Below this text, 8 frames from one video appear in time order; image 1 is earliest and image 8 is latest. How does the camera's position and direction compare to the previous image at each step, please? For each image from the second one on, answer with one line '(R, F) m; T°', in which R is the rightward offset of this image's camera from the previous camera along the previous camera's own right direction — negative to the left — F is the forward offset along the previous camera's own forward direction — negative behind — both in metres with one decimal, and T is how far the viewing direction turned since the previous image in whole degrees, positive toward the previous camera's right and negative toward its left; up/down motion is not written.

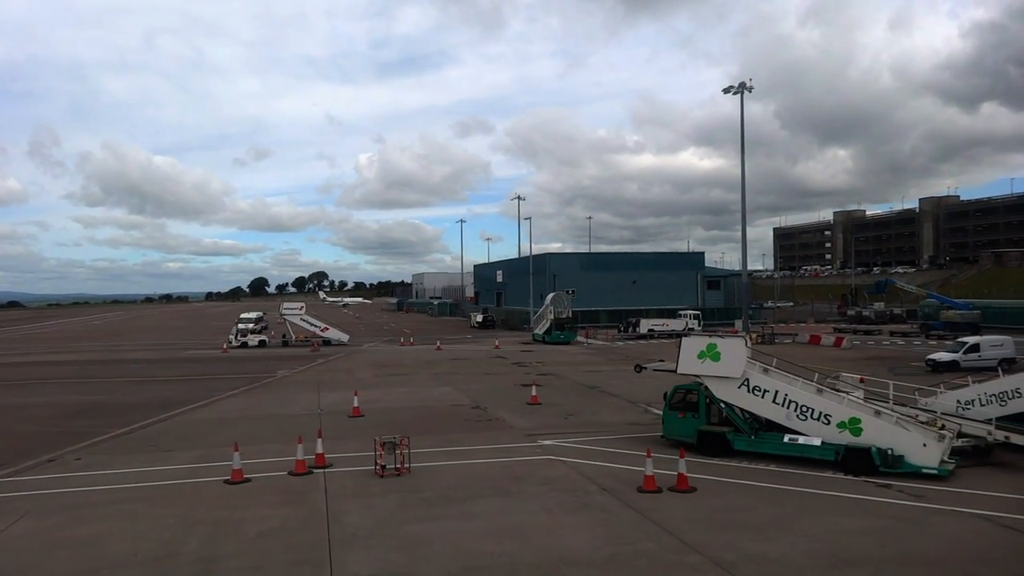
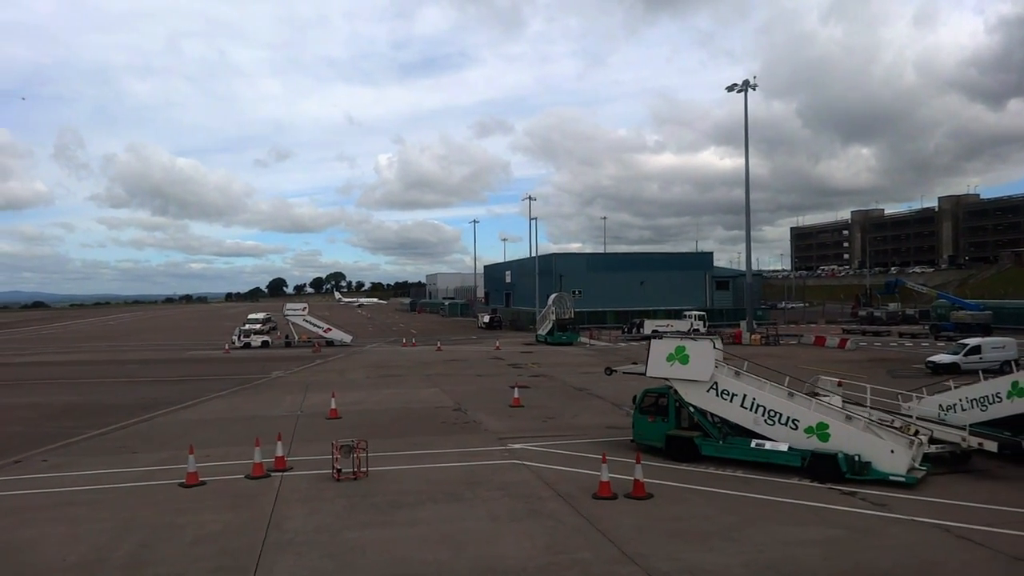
(+1.2, +0.3) m; -2°
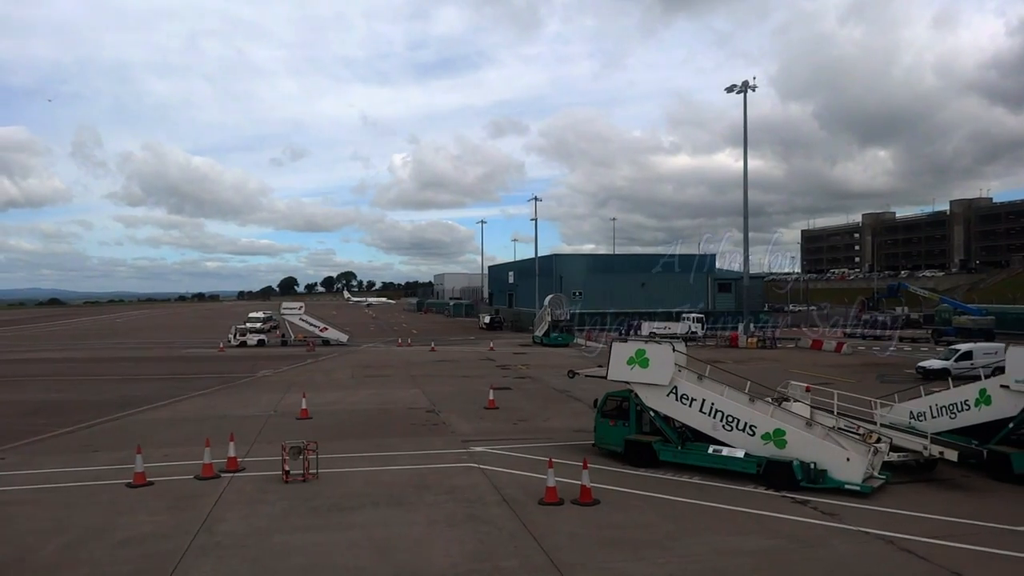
(+1.2, +0.3) m; -1°
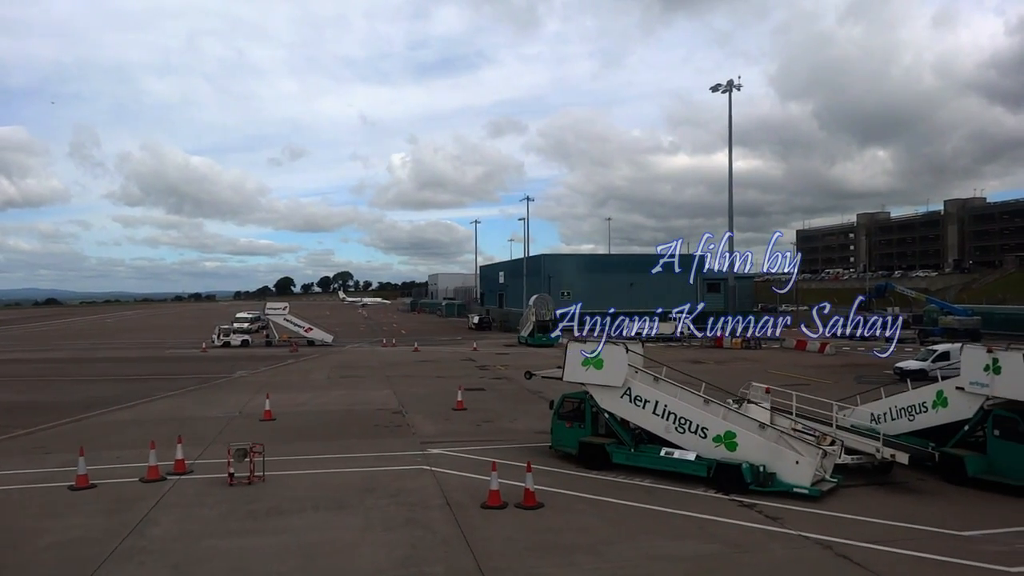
(+1.0, +0.2) m; 0°
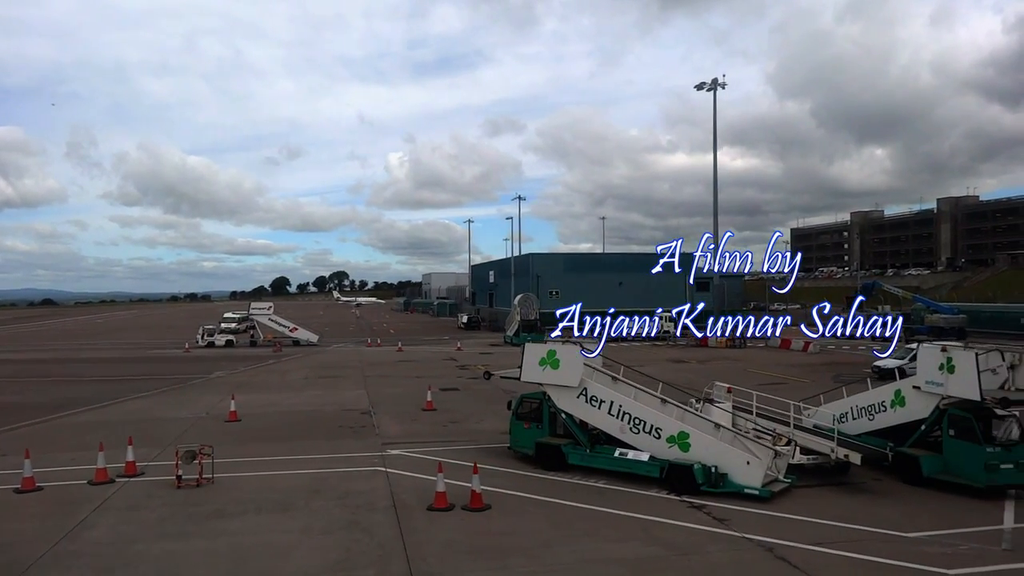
(+0.9, +0.2) m; 0°
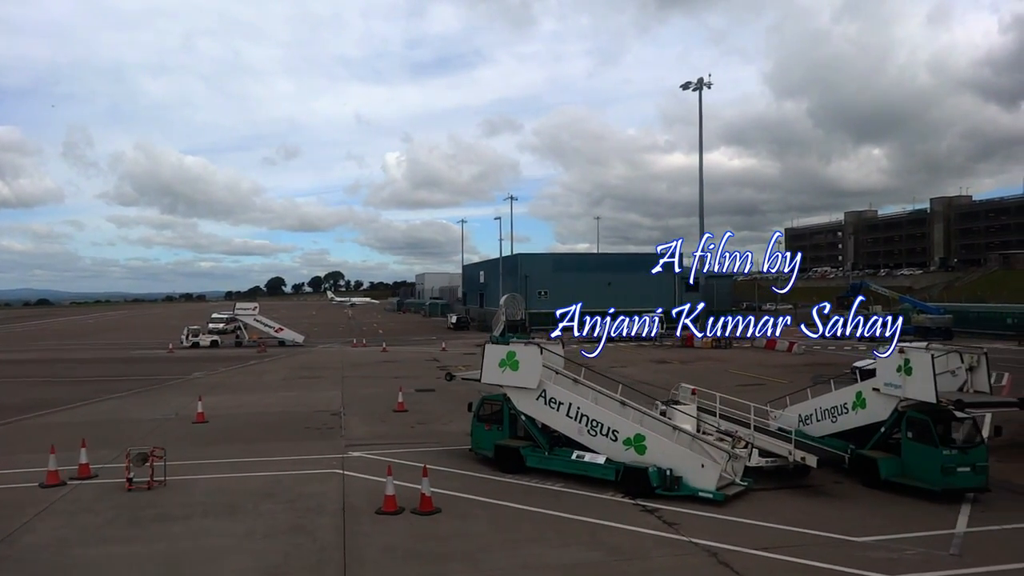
(+0.8, +0.2) m; 0°
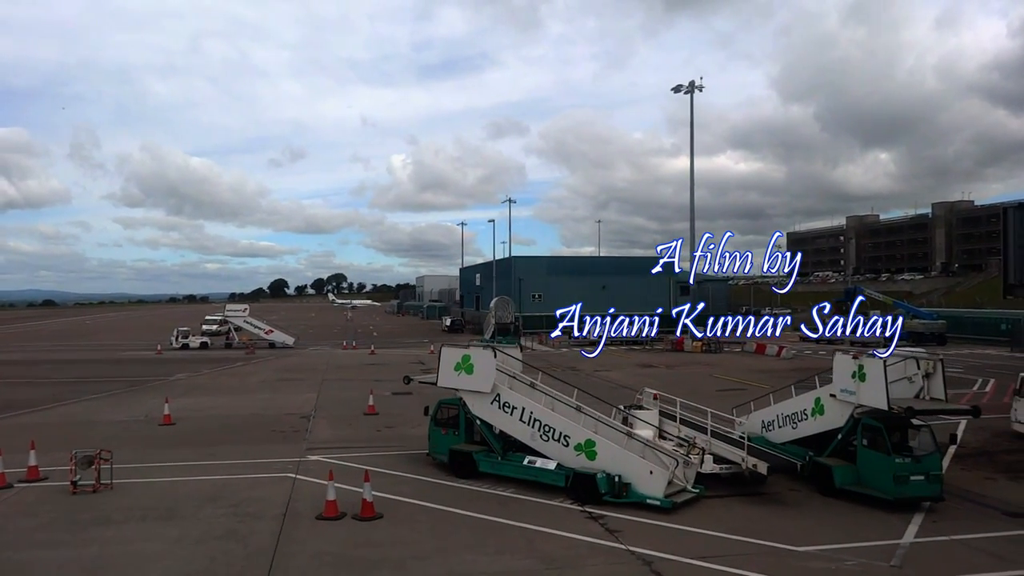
(+1.0, +0.2) m; 0°
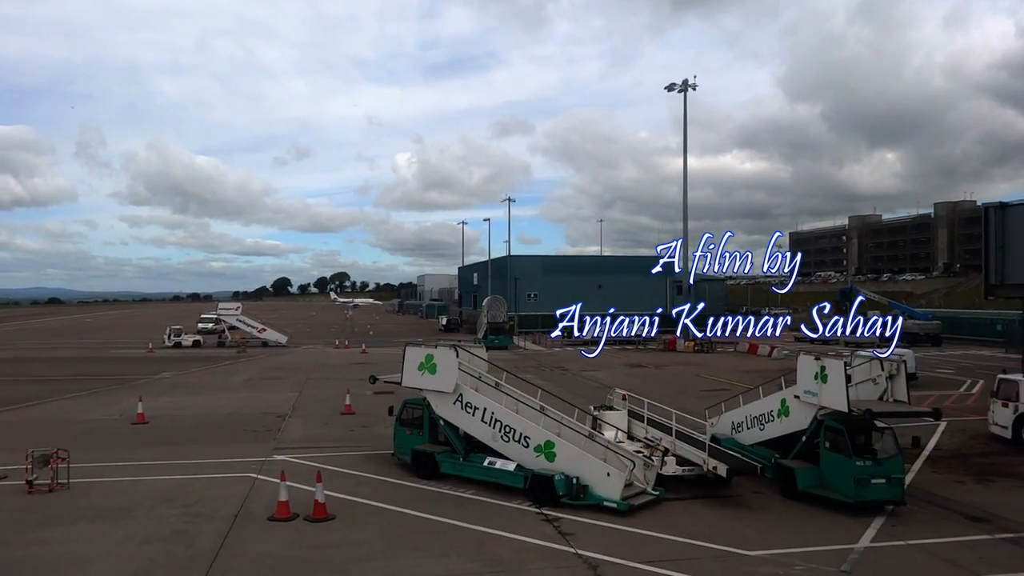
(+0.9, +0.2) m; 0°
